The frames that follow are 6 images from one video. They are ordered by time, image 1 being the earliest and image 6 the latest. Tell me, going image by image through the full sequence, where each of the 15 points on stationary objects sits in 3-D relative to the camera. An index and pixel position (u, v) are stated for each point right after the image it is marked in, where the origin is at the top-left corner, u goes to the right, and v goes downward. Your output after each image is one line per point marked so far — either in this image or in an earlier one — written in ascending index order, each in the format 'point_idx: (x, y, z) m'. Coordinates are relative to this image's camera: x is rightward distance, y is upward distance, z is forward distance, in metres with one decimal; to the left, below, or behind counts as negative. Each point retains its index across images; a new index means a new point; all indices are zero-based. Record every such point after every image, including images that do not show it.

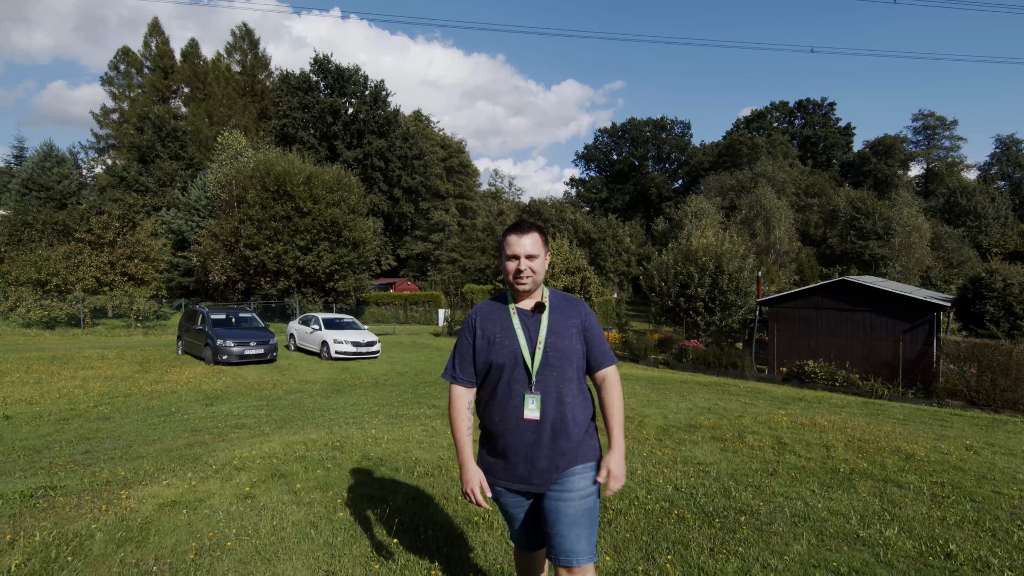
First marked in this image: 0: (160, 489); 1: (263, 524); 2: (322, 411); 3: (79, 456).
0: (-2.8, -1.6, +4.3) m
1: (-1.6, -1.6, +3.6) m
2: (-3.0, -1.9, +8.4) m
3: (-4.5, -1.7, +5.6) m
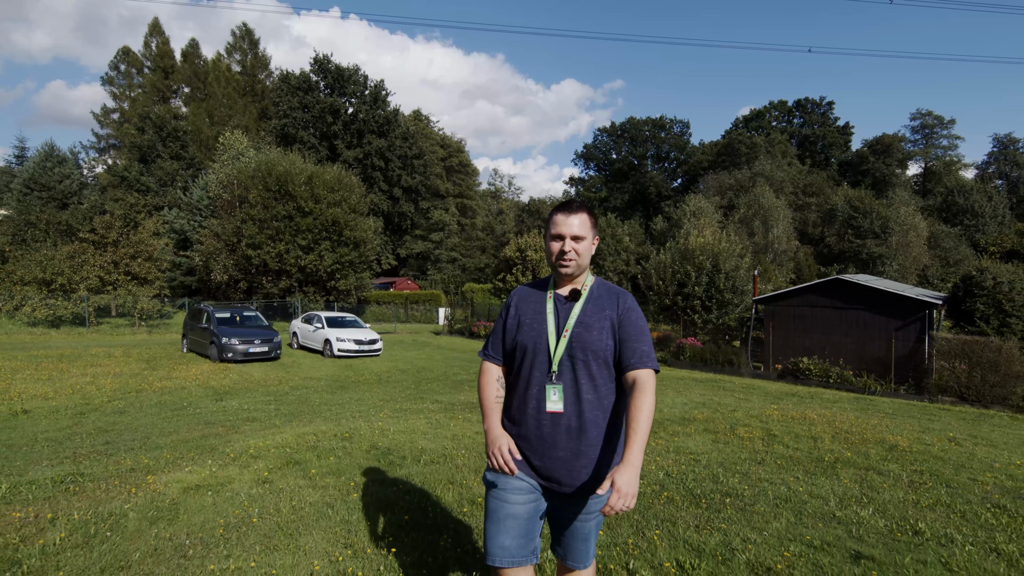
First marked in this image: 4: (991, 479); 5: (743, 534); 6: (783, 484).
0: (-2.8, -1.6, +4.6) m
1: (-1.6, -1.5, +3.9) m
2: (-3.0, -1.9, +8.6) m
3: (-4.5, -1.7, +5.8) m
4: (+5.1, -2.0, +5.7) m
5: (+1.5, -1.6, +3.5) m
6: (+2.5, -1.8, +4.9) m
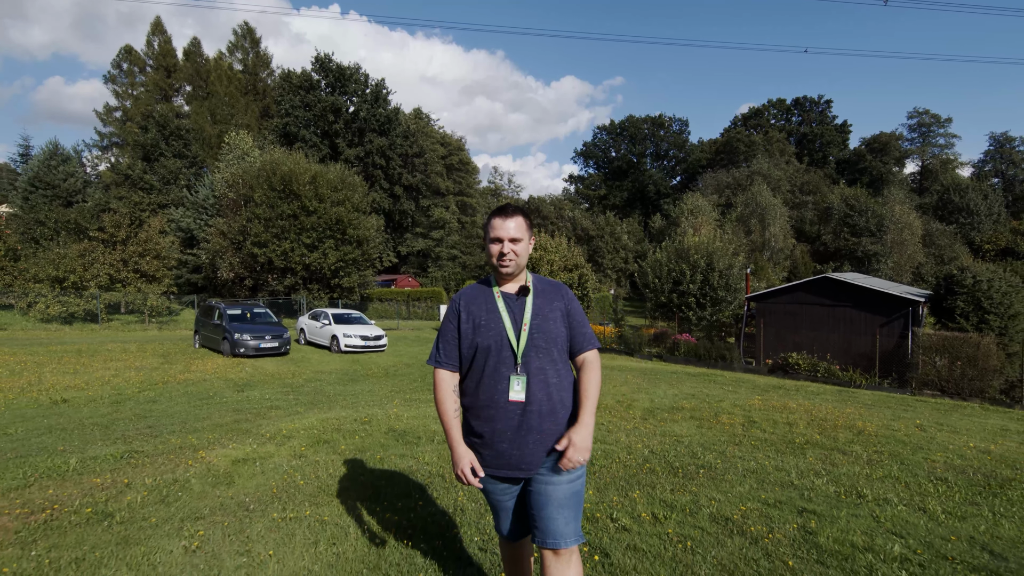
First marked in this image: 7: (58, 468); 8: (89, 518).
0: (-2.8, -1.6, +5.2) m
1: (-1.6, -1.5, +4.5) m
2: (-2.9, -1.9, +9.3) m
3: (-4.5, -1.7, +6.5) m
4: (+5.1, -2.0, +6.4) m
5: (+1.5, -1.6, +4.1) m
6: (+2.5, -1.8, +5.6) m
7: (-4.1, -1.6, +4.8) m
8: (-2.8, -1.5, +3.6) m
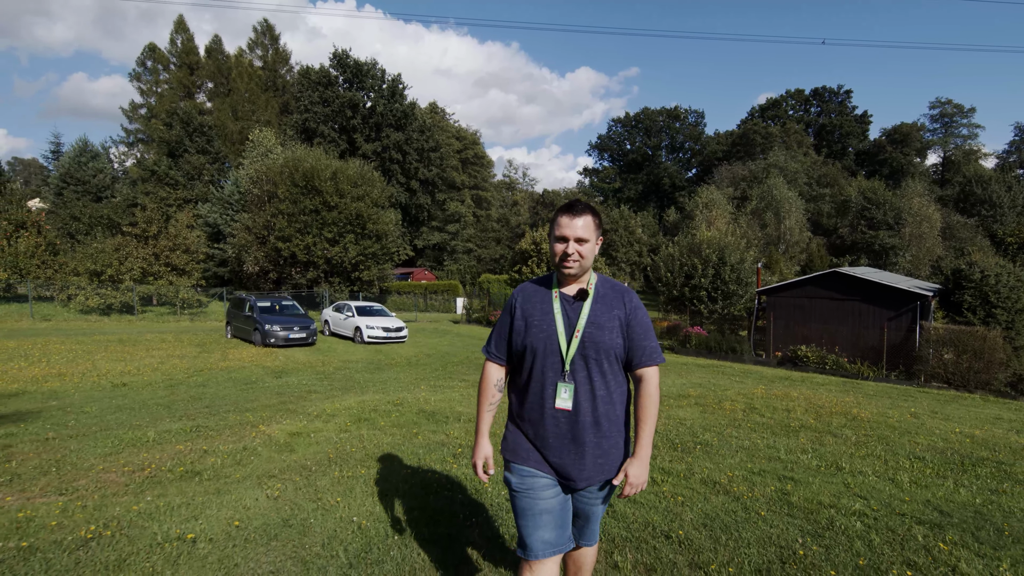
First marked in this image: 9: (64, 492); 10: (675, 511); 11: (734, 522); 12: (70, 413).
0: (-2.6, -1.5, +6.0) m
1: (-1.4, -1.5, +5.2) m
2: (-2.6, -1.8, +10.0) m
3: (-4.2, -1.6, +7.3) m
4: (+5.3, -2.0, +6.9) m
5: (+1.7, -1.6, +4.8) m
6: (+2.7, -1.8, +6.2) m
7: (-3.9, -1.6, +5.6) m
8: (-2.7, -1.5, +4.3) m
9: (-3.4, -1.5, +4.0) m
10: (+1.1, -1.5, +3.7) m
11: (+1.5, -1.5, +3.5) m
12: (-5.7, -1.6, +6.9) m
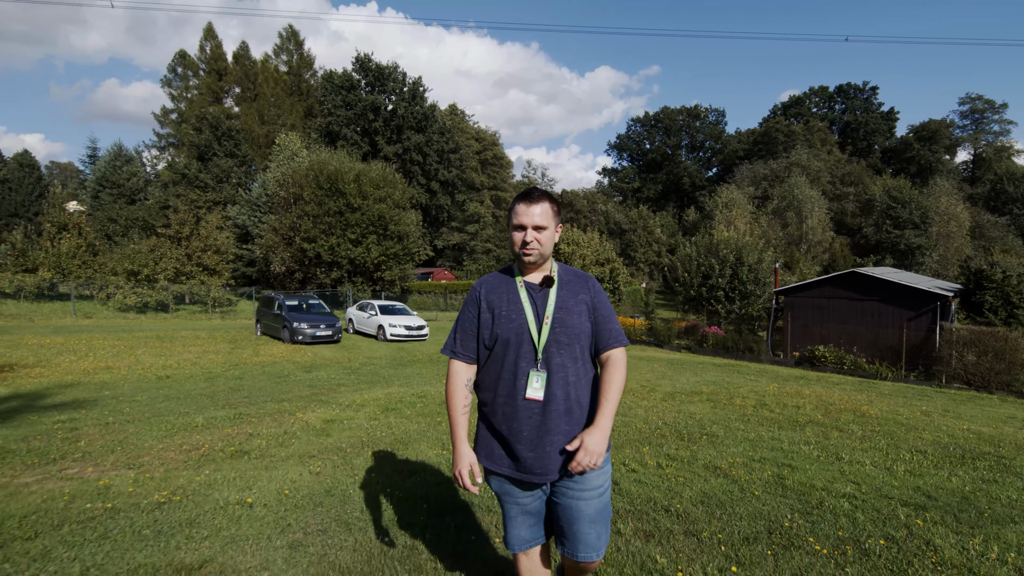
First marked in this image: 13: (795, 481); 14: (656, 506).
0: (-2.3, -1.5, +6.5) m
1: (-1.2, -1.5, +5.7) m
2: (-2.3, -1.8, +10.5) m
3: (-4.0, -1.6, +7.8) m
4: (+5.6, -2.0, +7.1) m
5: (+1.9, -1.6, +5.1) m
6: (+2.9, -1.7, +6.5) m
7: (-3.7, -1.6, +6.1) m
8: (-2.5, -1.5, +4.8) m
9: (-3.2, -1.5, +4.5) m
10: (+1.2, -1.5, +4.0) m
11: (+1.6, -1.5, +3.9) m
12: (-5.5, -1.6, +7.5) m
13: (+2.3, -1.6, +4.4) m
14: (+1.0, -1.5, +3.7) m
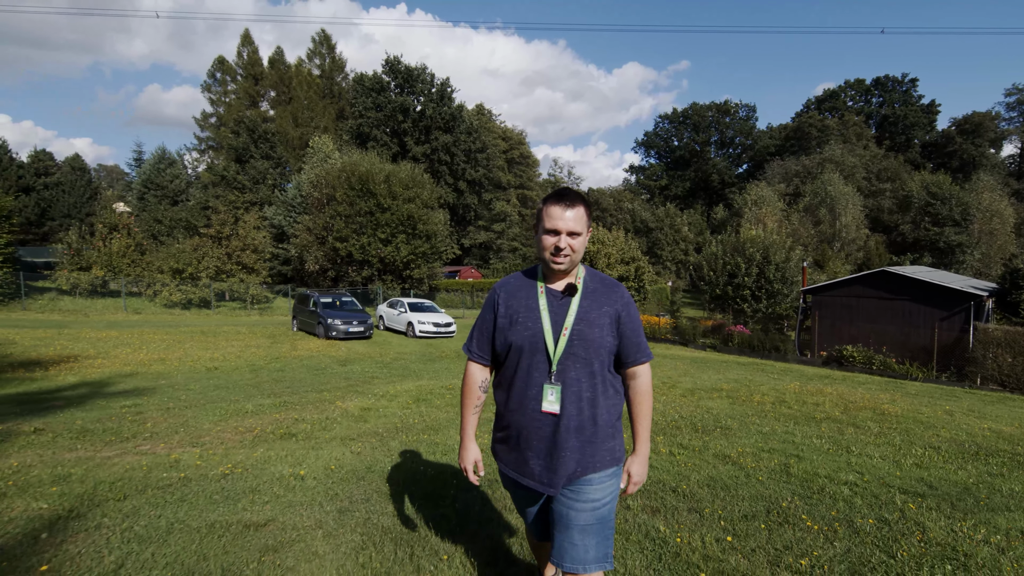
0: (-2.0, -1.5, +7.0) m
1: (-1.0, -1.5, +6.1) m
2: (-1.8, -1.7, +11.0) m
3: (-3.6, -1.6, +8.4) m
4: (+5.9, -2.0, +7.2) m
5: (+2.1, -1.6, +5.4) m
6: (+3.2, -1.7, +6.8) m
7: (-3.4, -1.5, +6.7) m
8: (-2.3, -1.5, +5.4) m
9: (-3.0, -1.5, +5.1) m
10: (+1.4, -1.5, +4.4) m
11: (+1.7, -1.5, +4.2) m
12: (-5.1, -1.6, +8.2) m
13: (+2.5, -1.6, +4.7) m
14: (+1.2, -1.5, +4.0) m
